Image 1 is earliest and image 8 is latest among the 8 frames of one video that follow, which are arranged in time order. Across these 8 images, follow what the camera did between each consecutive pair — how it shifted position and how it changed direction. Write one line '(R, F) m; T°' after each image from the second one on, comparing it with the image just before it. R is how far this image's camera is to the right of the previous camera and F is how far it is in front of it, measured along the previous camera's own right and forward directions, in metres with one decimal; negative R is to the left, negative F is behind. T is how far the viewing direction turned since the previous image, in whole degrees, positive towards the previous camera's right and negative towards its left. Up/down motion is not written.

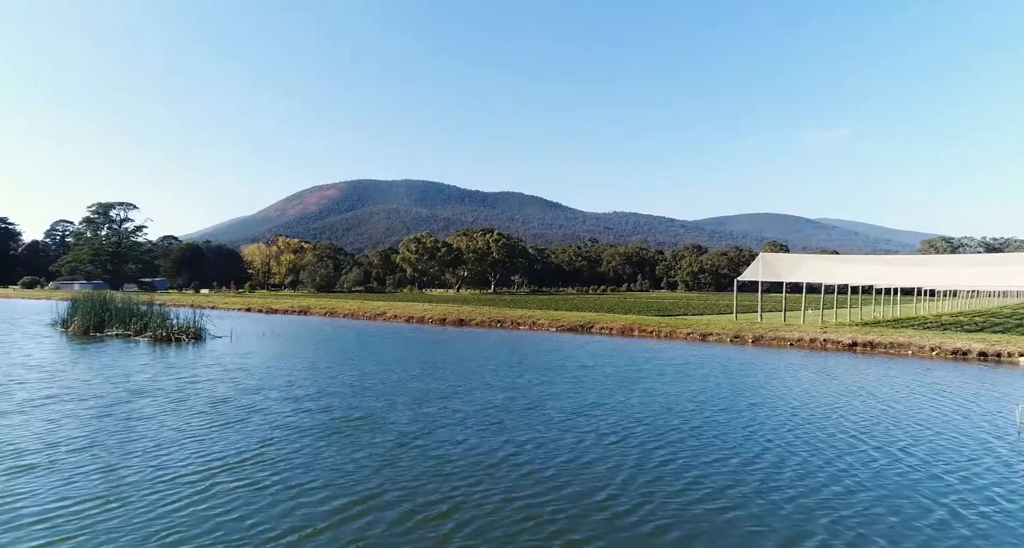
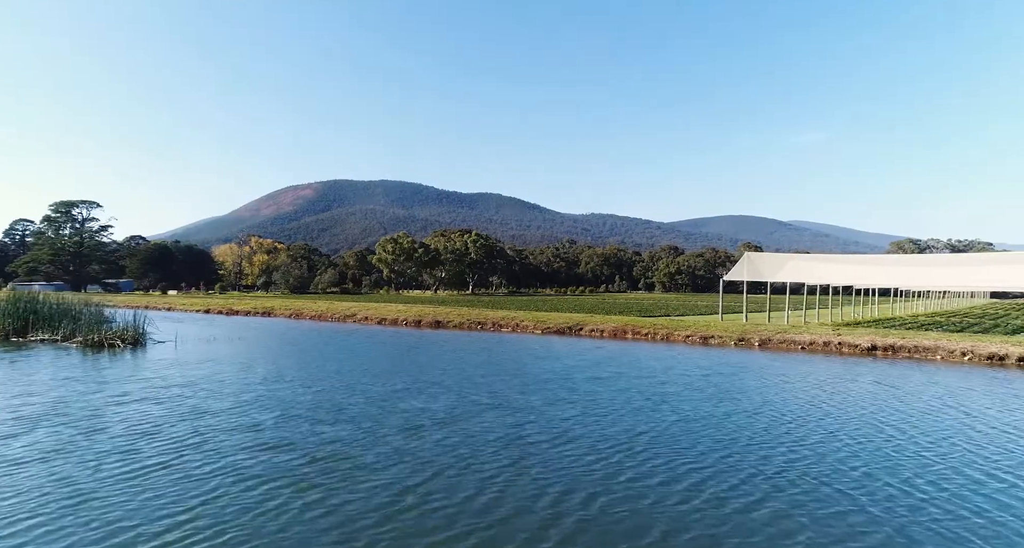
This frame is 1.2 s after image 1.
(0.0, +0.8) m; +2°
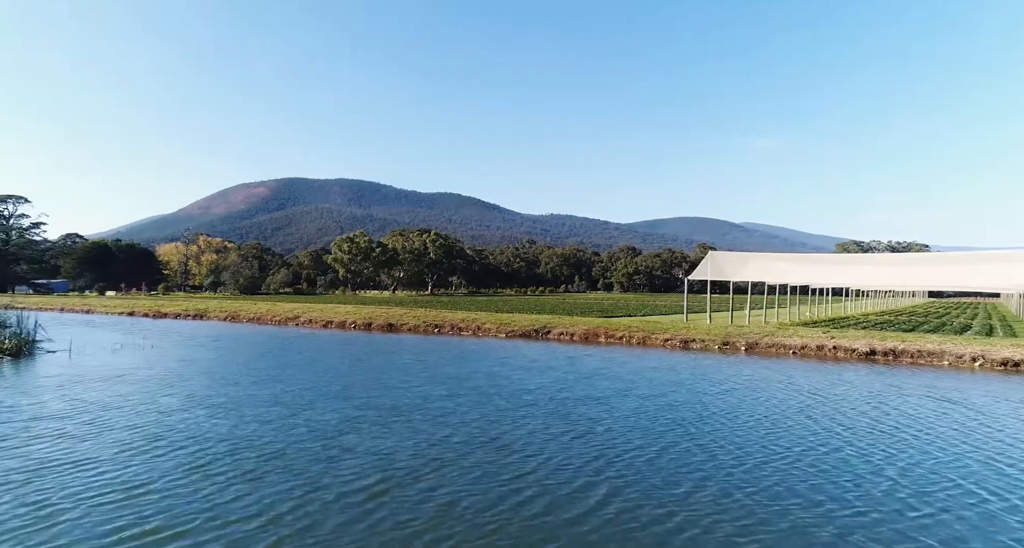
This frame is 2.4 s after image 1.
(0.0, +0.9) m; +4°
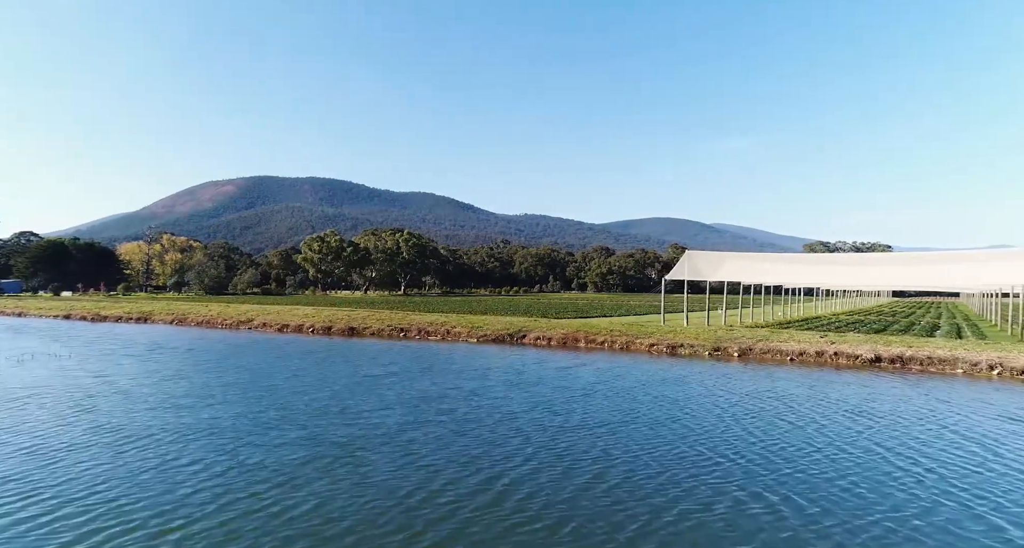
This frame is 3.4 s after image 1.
(0.0, +0.7) m; +2°
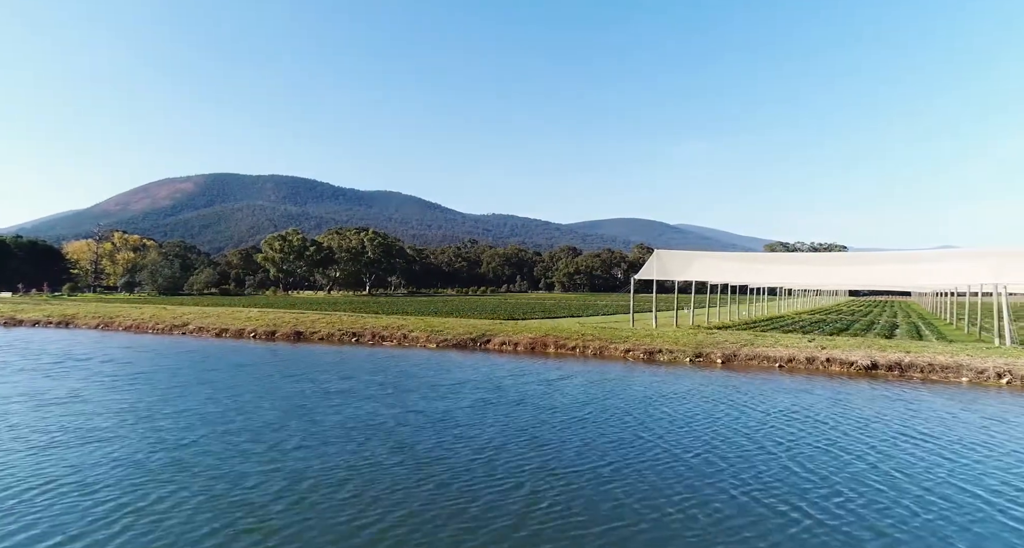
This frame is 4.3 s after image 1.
(+0.1, +0.7) m; +3°
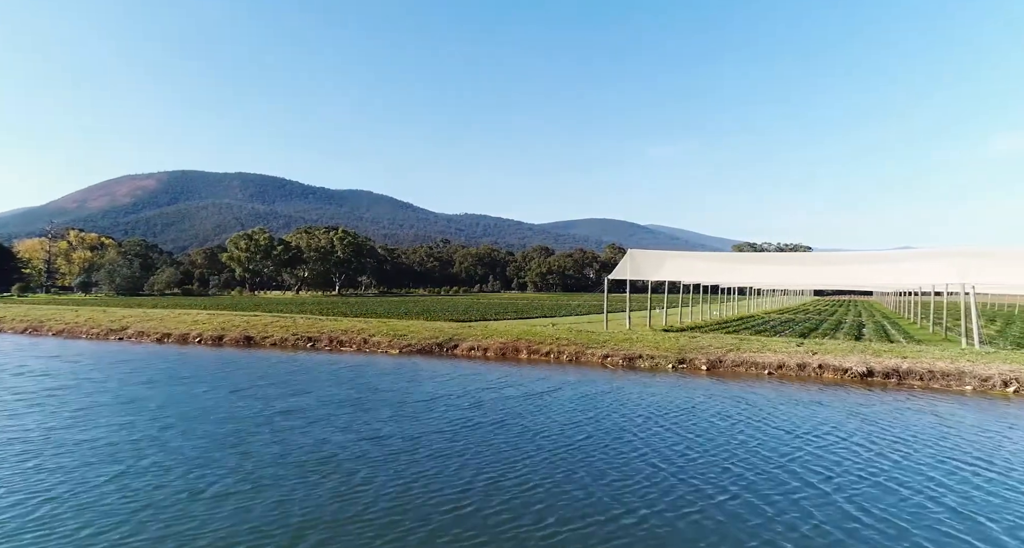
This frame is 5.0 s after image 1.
(0.0, +0.5) m; +3°
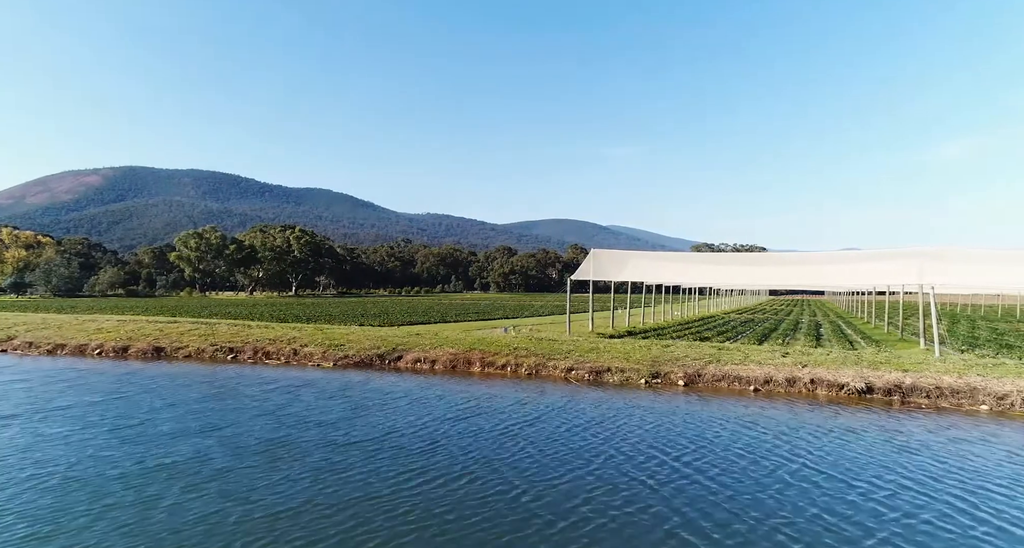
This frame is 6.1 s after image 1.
(+0.1, +0.8) m; +3°
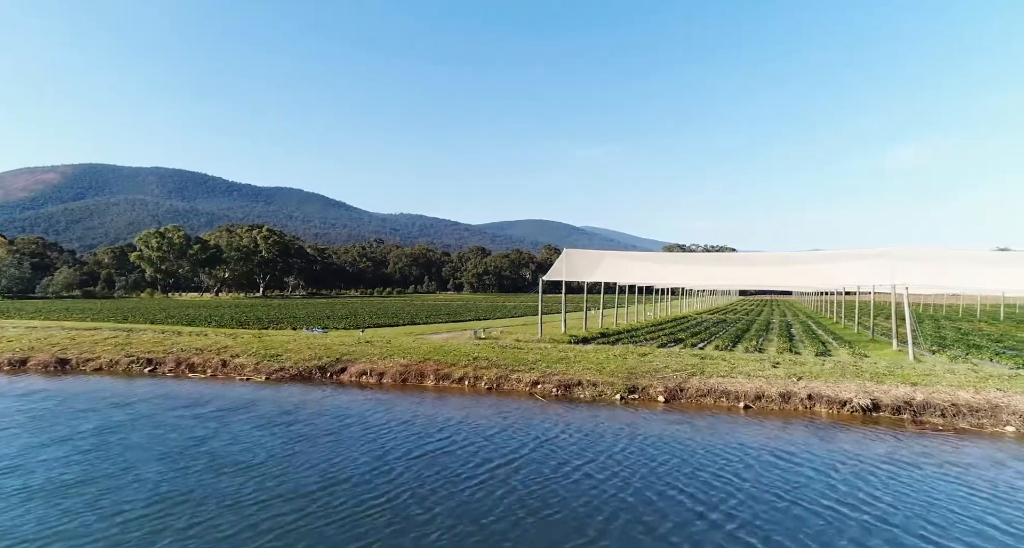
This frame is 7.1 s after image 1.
(+0.1, +0.7) m; +2°
